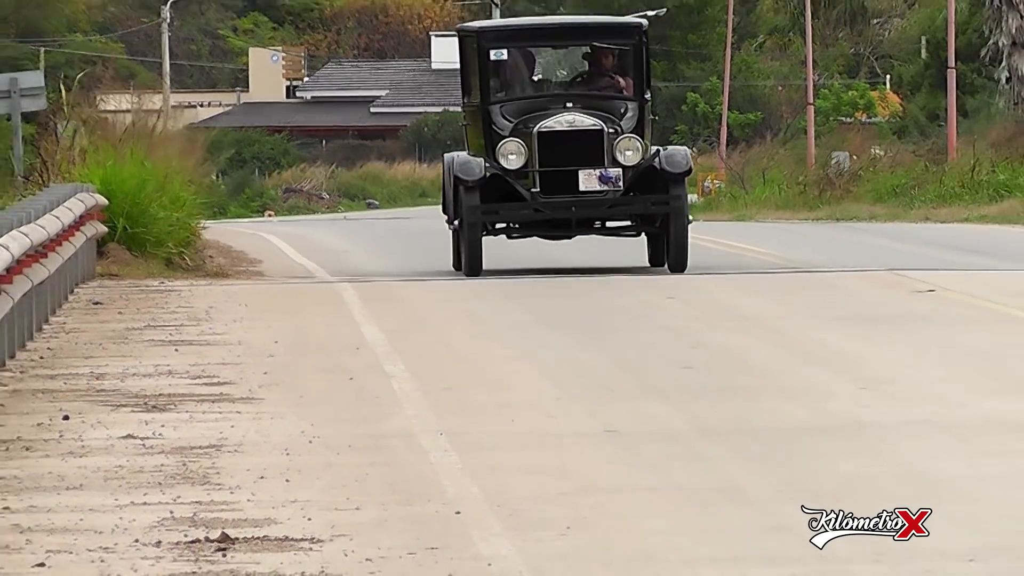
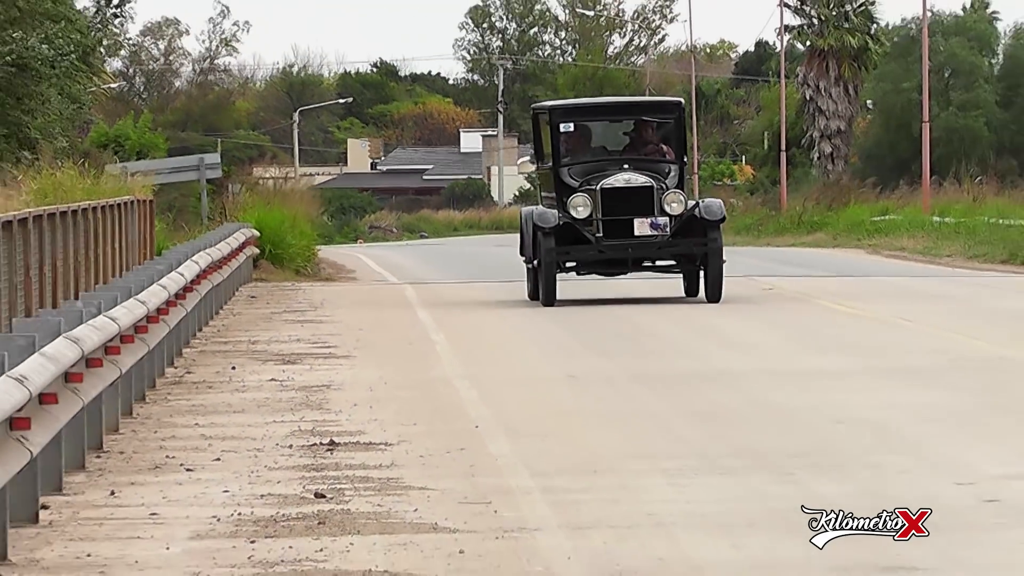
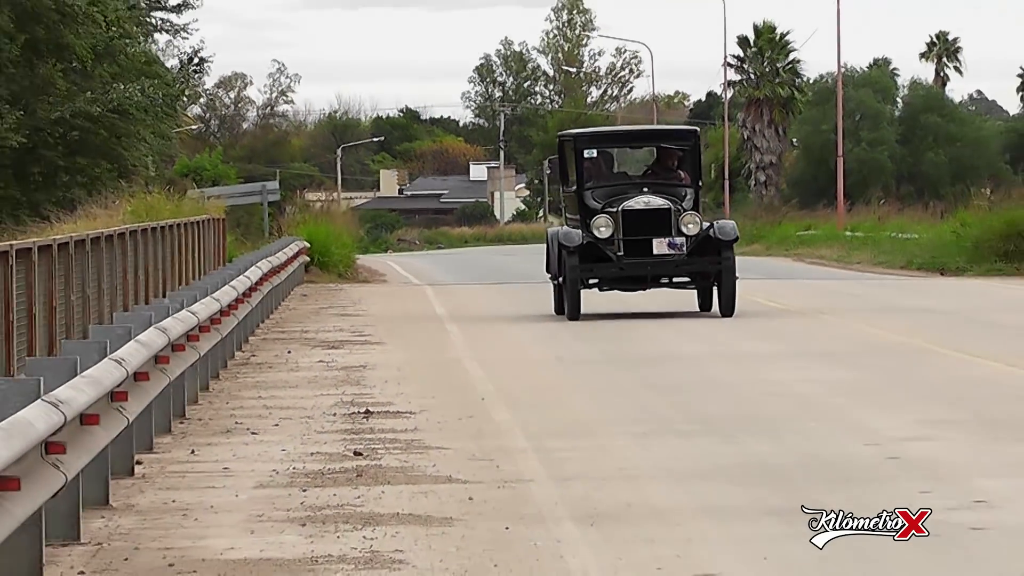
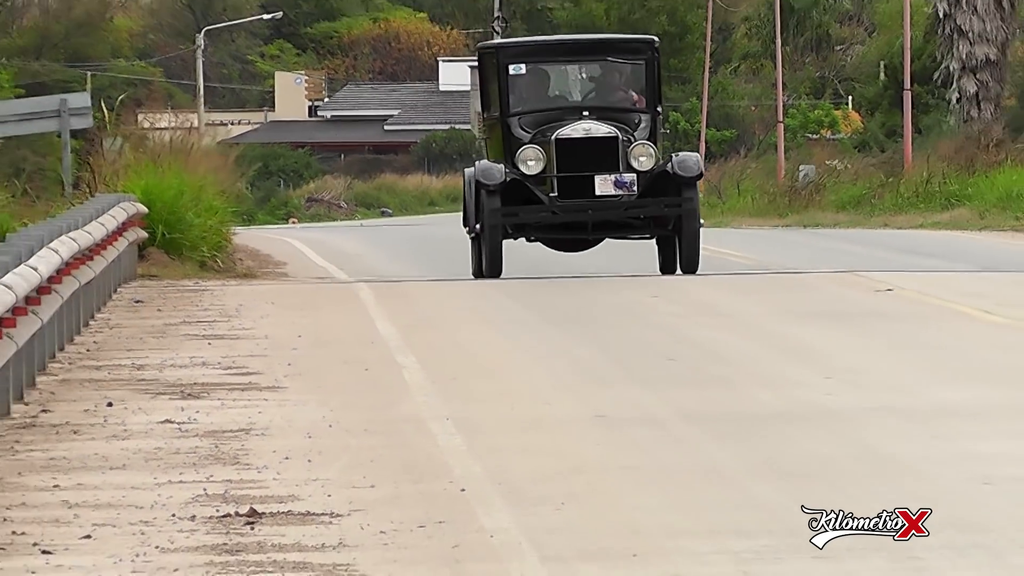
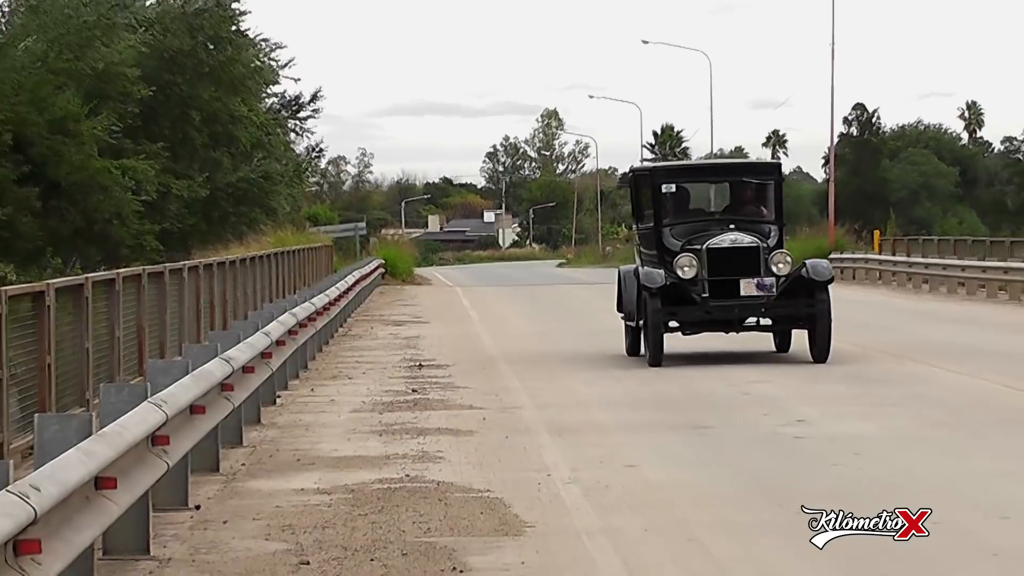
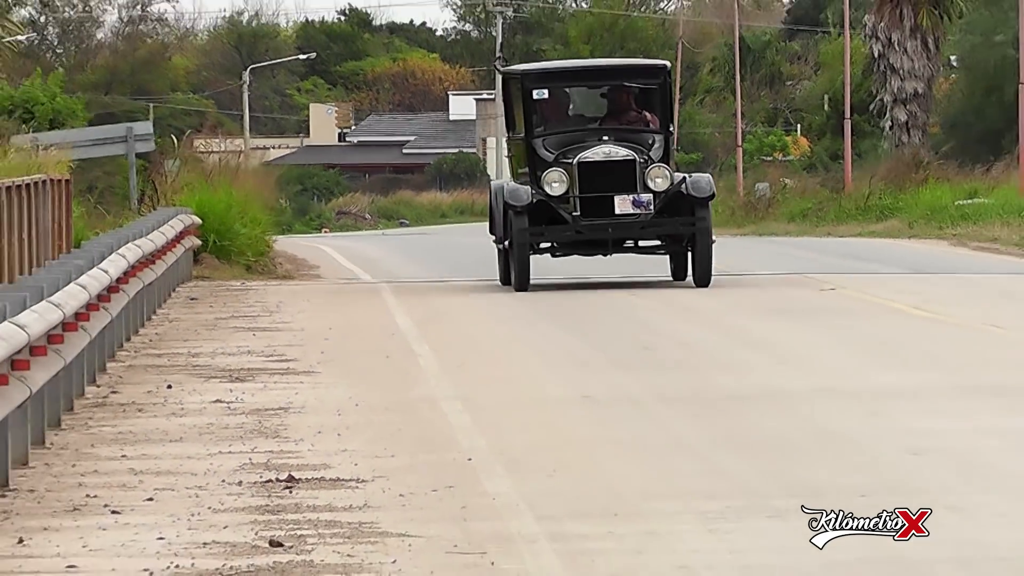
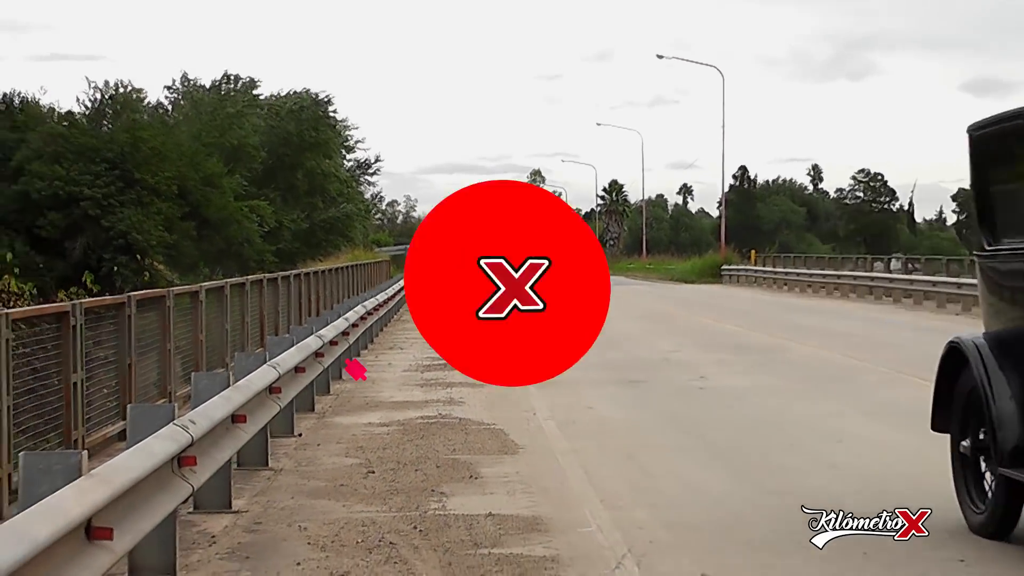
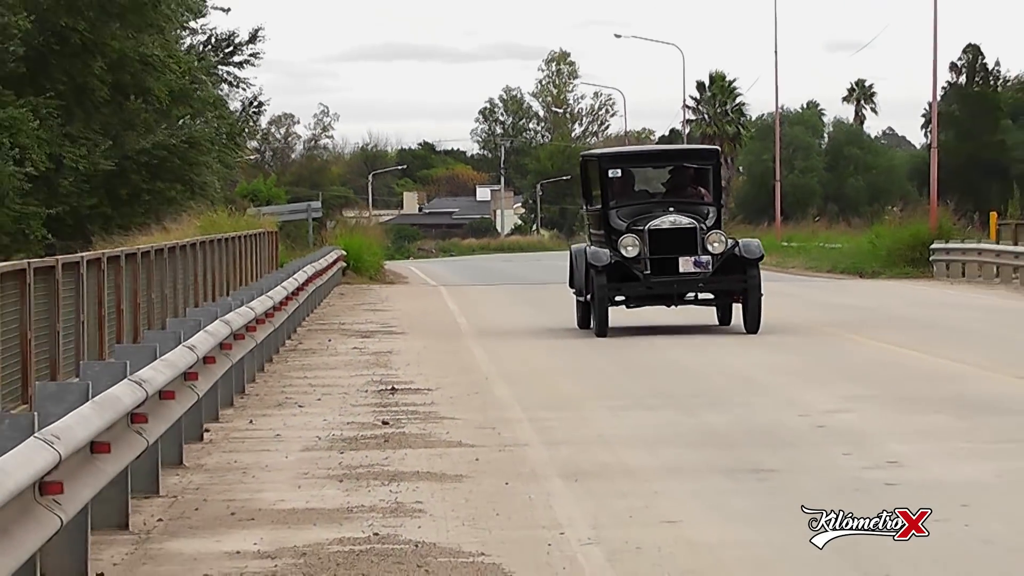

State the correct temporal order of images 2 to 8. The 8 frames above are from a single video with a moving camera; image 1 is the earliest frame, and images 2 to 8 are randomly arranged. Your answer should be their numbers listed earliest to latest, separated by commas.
4, 6, 2, 3, 8, 5, 7
